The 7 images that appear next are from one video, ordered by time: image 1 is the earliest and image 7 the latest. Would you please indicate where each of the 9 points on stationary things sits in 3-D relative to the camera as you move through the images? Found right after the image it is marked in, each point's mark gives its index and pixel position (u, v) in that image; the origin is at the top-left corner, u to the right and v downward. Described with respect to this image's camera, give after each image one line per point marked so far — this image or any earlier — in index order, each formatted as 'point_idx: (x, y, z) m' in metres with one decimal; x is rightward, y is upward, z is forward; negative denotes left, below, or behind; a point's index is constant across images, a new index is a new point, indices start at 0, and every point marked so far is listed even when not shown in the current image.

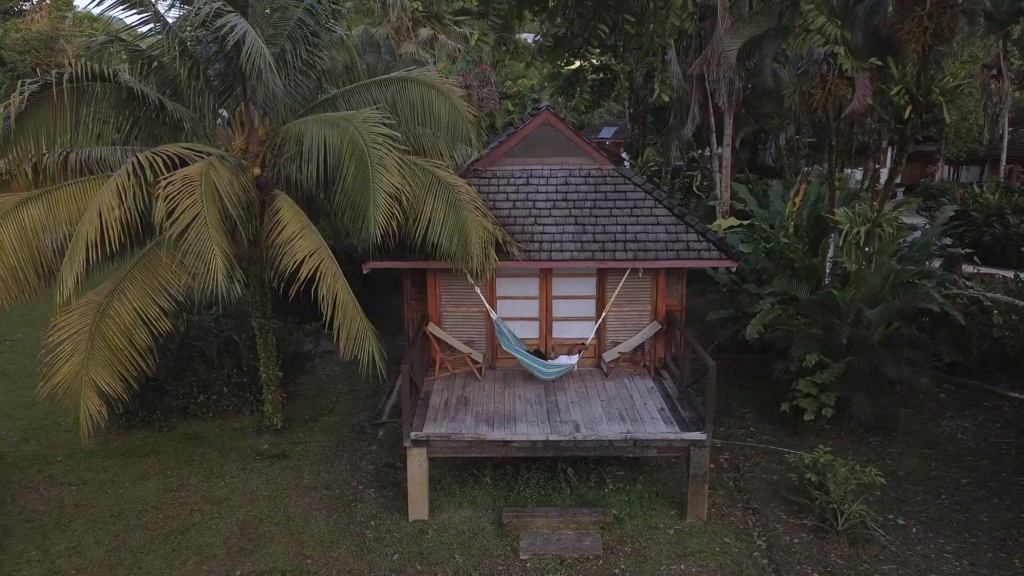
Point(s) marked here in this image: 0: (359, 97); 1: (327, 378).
0: (-1.5, +1.9, +6.6) m
1: (-2.5, -1.2, +9.2) m
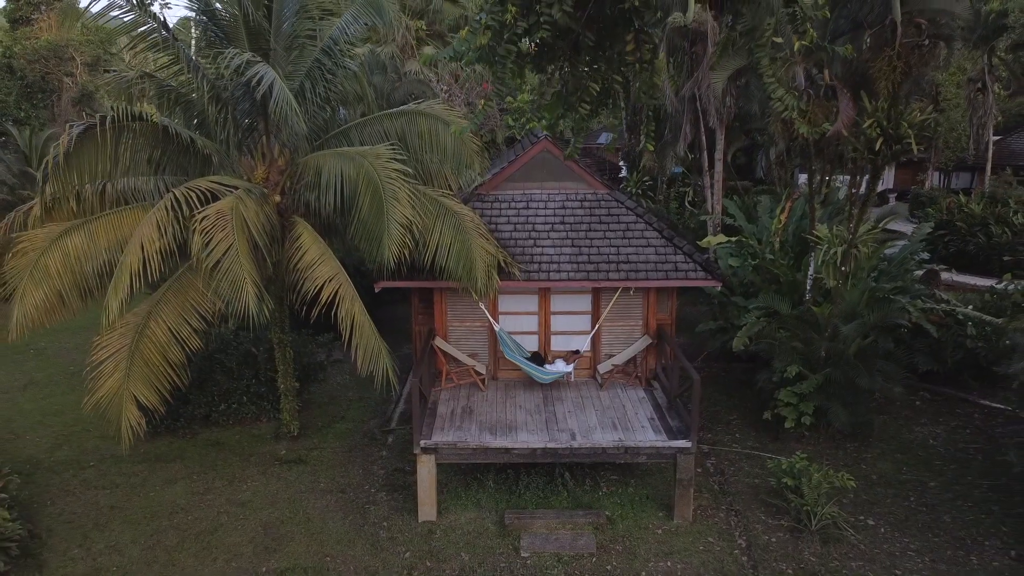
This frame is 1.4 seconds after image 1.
0: (-1.5, +1.7, +7.1) m
1: (-2.5, -1.4, +9.7) m
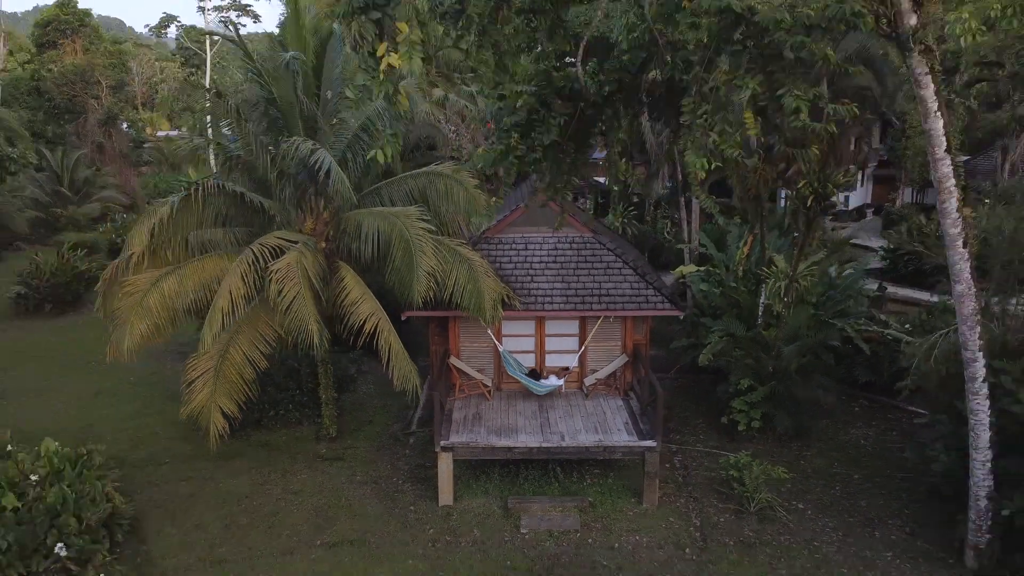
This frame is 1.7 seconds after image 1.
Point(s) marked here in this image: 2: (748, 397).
0: (-1.5, +1.3, +8.8) m
1: (-2.5, -1.8, +11.4) m
2: (+3.3, -1.6, +9.4) m
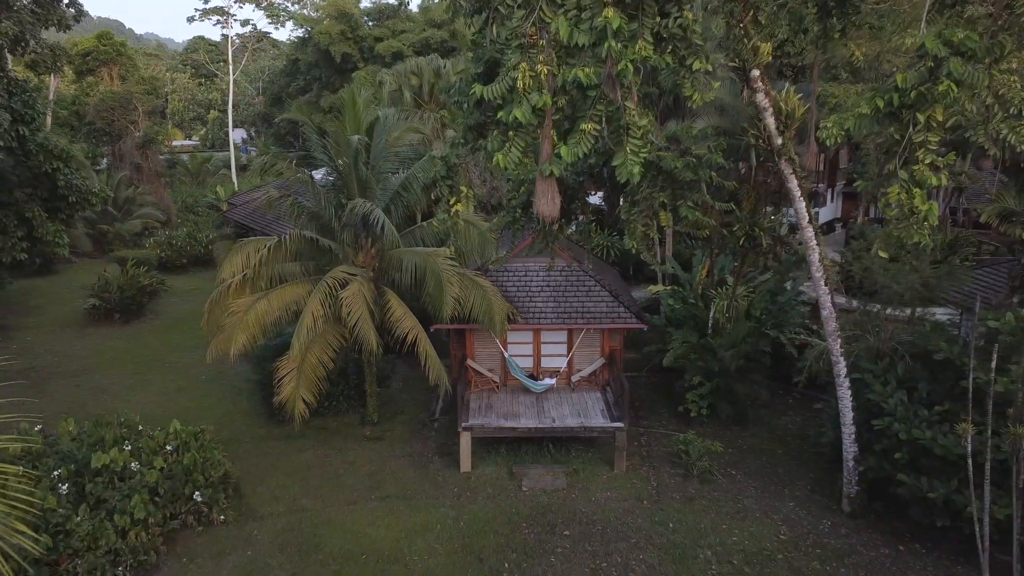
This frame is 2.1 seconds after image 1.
0: (-1.4, +1.0, +11.4) m
1: (-2.5, -2.1, +14.1) m
2: (+3.4, -1.9, +12.1) m
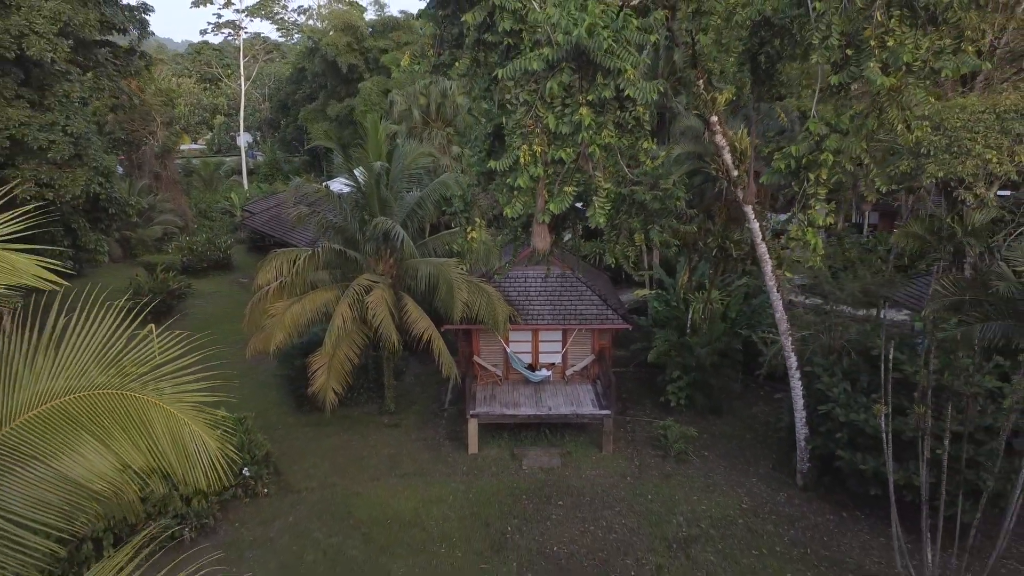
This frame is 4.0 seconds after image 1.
0: (-1.4, +0.9, +13.1) m
1: (-2.4, -2.2, +15.7) m
2: (+3.4, -2.0, +13.7) m
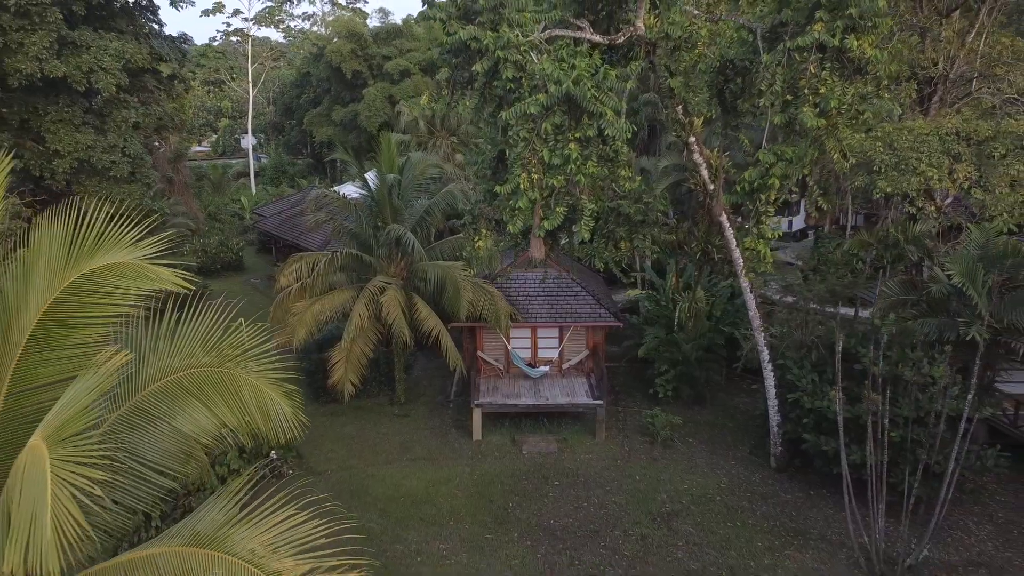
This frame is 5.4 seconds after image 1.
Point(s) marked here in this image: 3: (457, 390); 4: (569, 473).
0: (-1.4, +0.9, +14.2) m
1: (-2.4, -2.2, +16.8) m
2: (+3.4, -2.0, +14.9) m
3: (-1.4, -2.5, +16.0) m
4: (+1.1, -3.5, +12.4) m
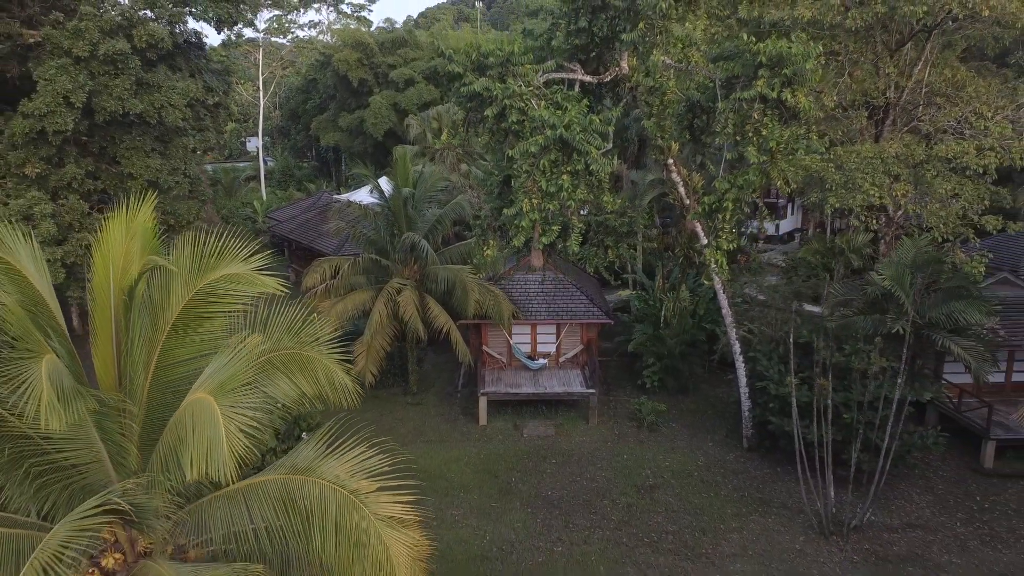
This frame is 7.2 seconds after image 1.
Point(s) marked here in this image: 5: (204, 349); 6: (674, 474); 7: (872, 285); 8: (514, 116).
0: (-1.3, +0.9, +15.9) m
1: (-2.4, -2.2, +18.5) m
2: (+3.5, -2.0, +16.5) m
3: (-1.3, -2.5, +17.6) m
4: (+1.1, -3.5, +14.1) m
5: (-2.8, -0.5, +5.9) m
6: (+3.2, -3.7, +13.2) m
7: (+5.9, +0.1, +10.8) m
8: (0.0, +2.3, +8.7) m
